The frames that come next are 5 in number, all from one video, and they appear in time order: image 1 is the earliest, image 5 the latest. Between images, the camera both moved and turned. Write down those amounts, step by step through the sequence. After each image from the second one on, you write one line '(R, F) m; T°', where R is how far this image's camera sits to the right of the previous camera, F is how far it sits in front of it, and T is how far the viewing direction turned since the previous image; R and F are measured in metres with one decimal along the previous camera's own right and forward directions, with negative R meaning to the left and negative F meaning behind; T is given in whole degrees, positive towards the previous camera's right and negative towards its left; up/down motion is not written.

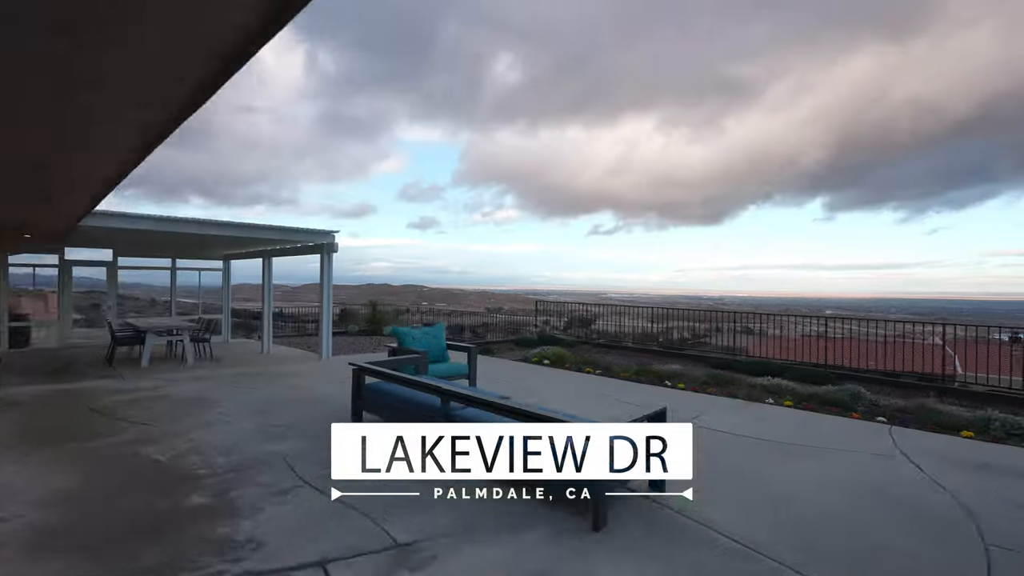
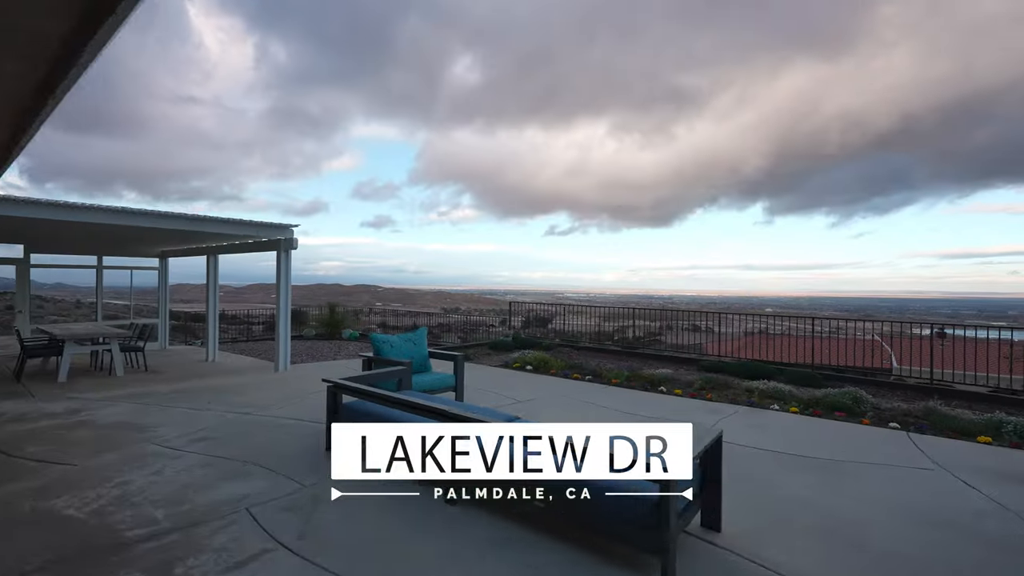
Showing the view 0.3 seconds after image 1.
(-0.3, +0.5) m; +5°
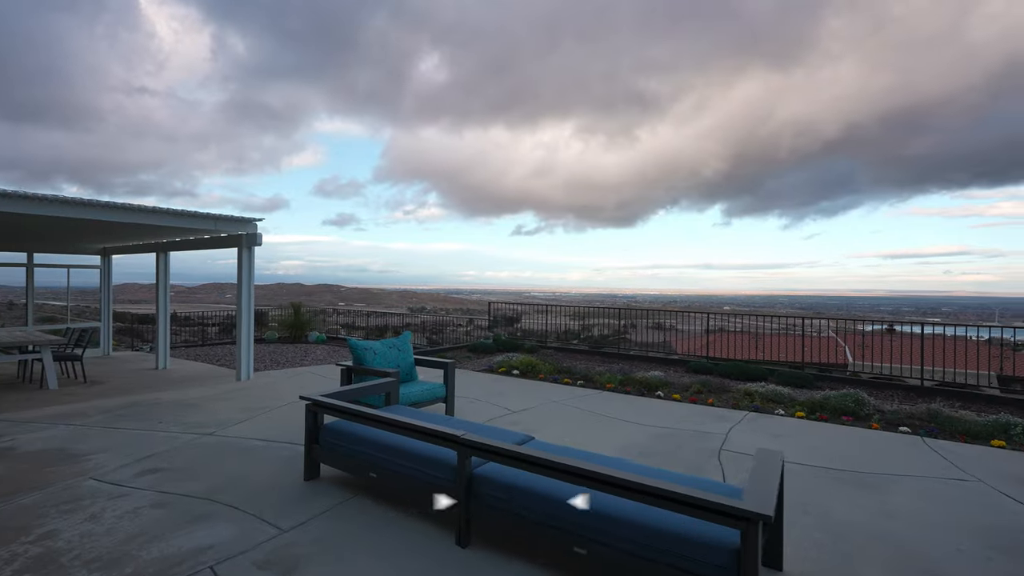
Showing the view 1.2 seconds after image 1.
(-0.2, +0.4) m; +4°
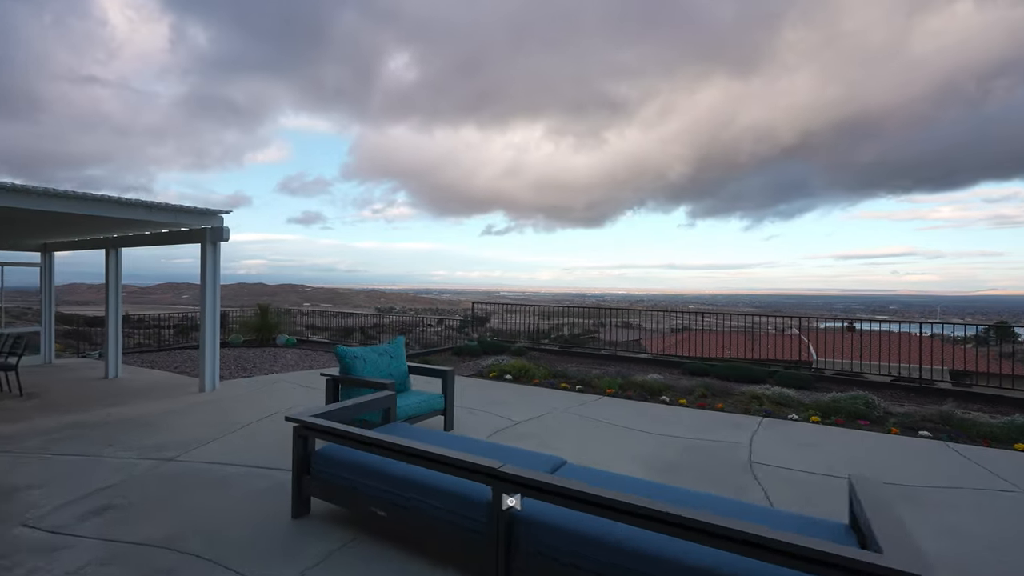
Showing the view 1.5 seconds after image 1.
(-0.3, +0.3) m; +4°
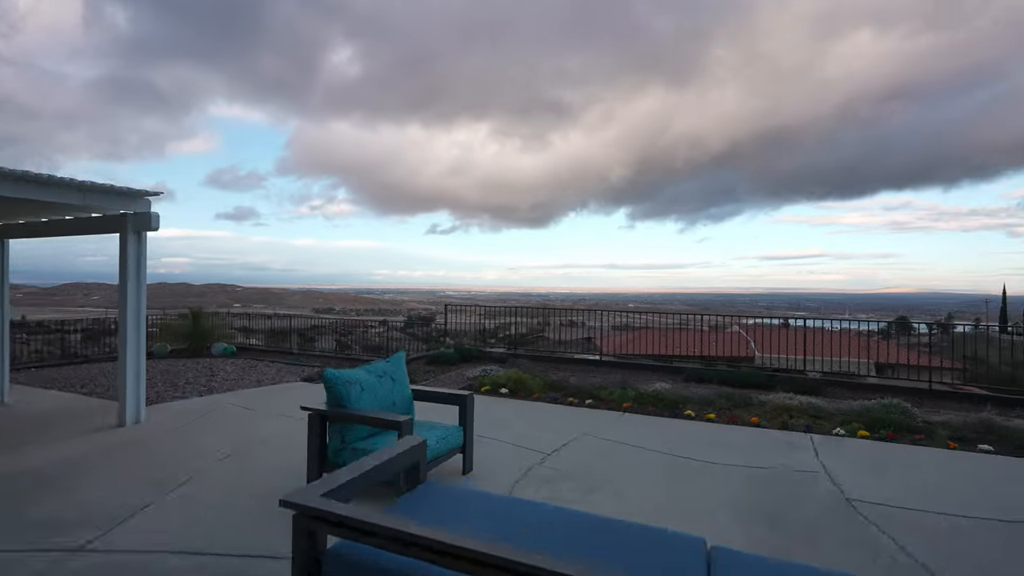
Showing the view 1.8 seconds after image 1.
(-0.5, +0.7) m; +7°
